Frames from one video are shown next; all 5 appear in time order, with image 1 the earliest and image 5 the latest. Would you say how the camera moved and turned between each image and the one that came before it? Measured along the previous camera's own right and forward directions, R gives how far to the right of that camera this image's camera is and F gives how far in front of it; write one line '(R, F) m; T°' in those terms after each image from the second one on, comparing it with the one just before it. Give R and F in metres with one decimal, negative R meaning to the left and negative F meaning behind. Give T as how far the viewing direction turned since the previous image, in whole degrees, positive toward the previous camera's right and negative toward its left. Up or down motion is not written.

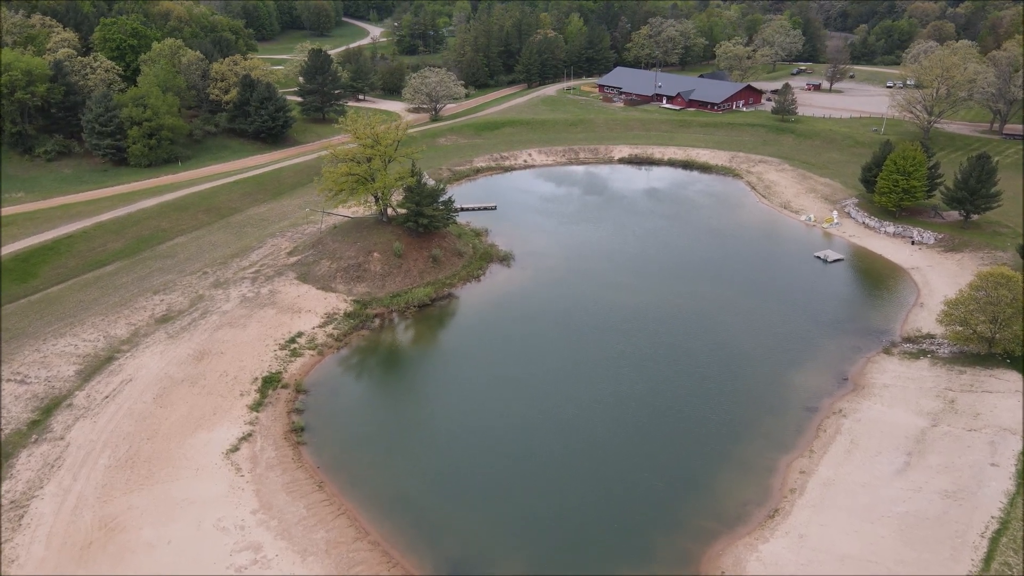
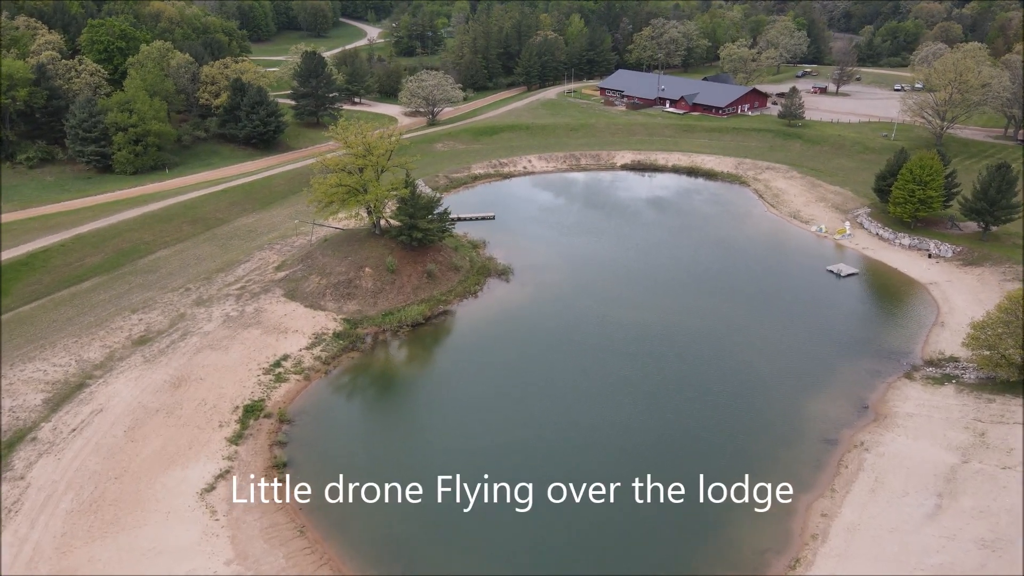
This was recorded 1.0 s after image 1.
(+0.1, +2.2) m; 0°
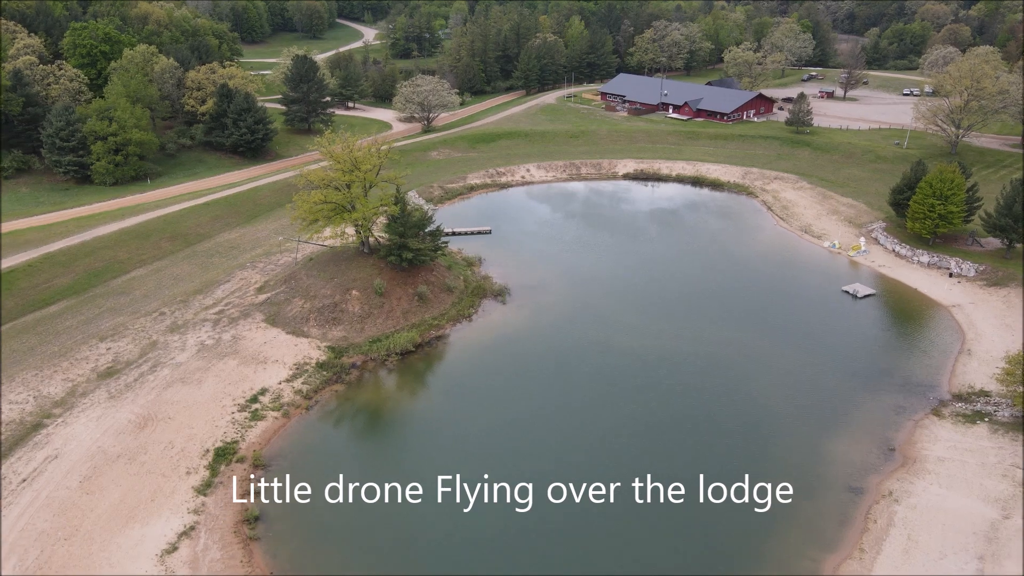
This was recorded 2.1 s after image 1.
(+0.2, +2.7) m; 0°
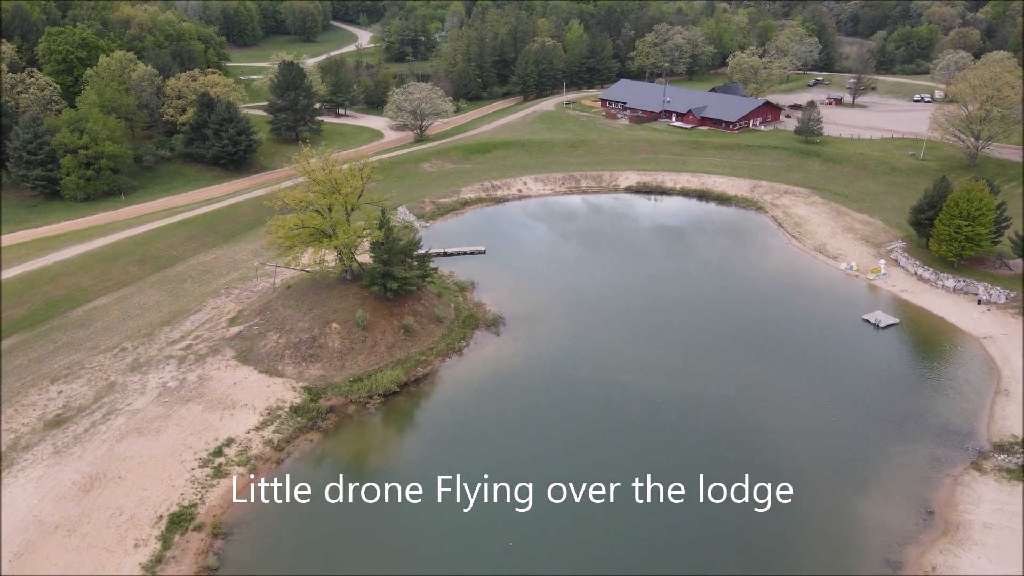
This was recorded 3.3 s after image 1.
(+0.3, +3.4) m; 0°
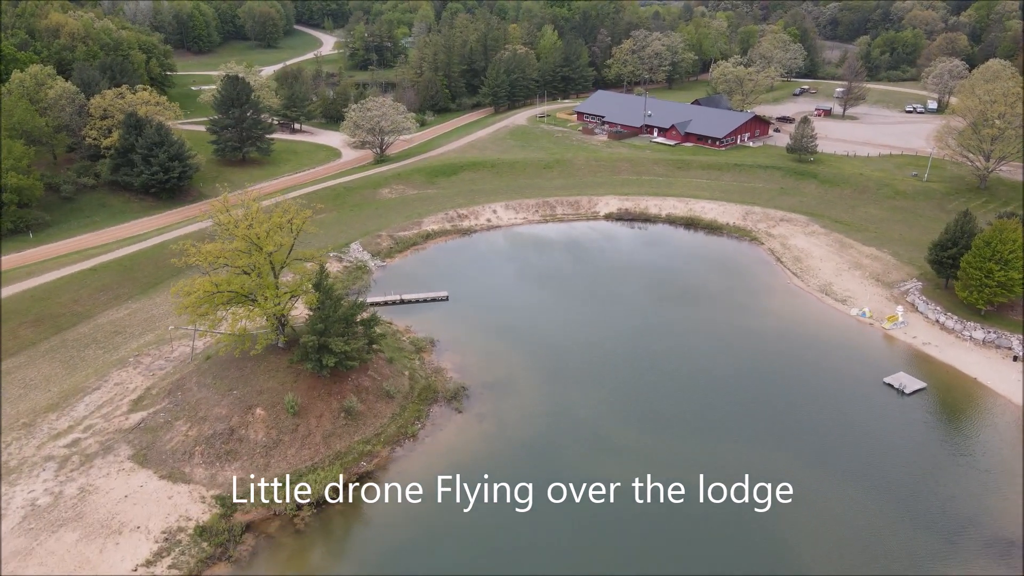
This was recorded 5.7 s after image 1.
(+0.9, +6.5) m; +2°
